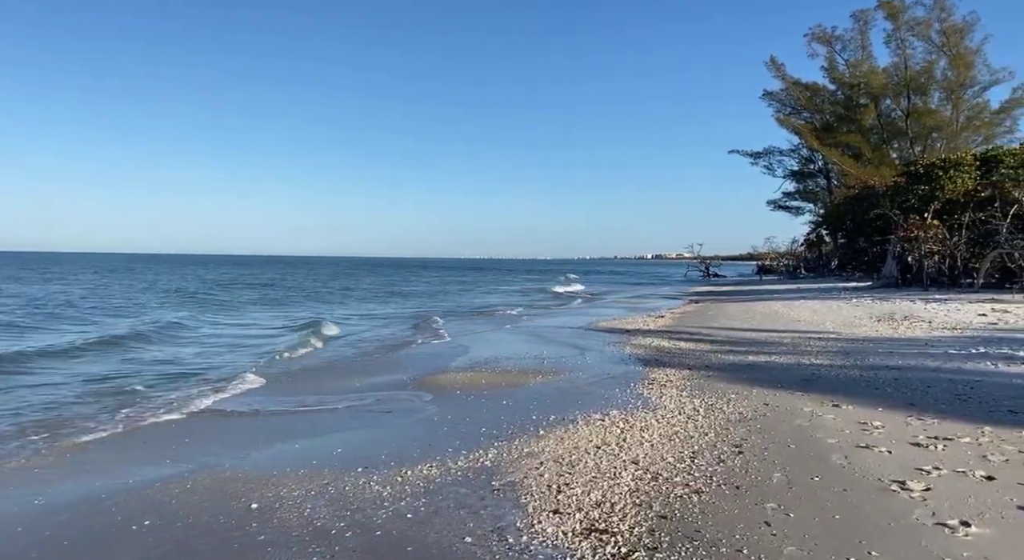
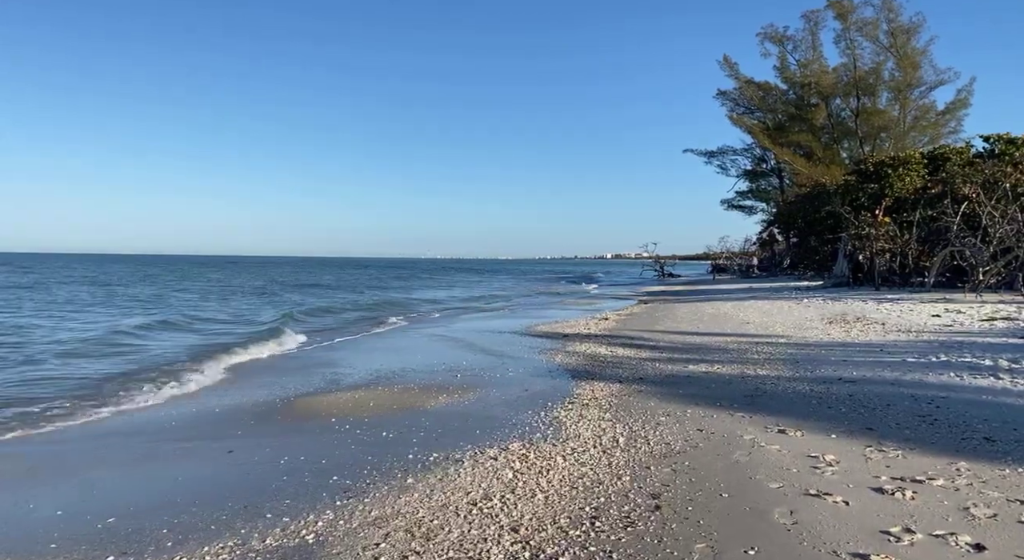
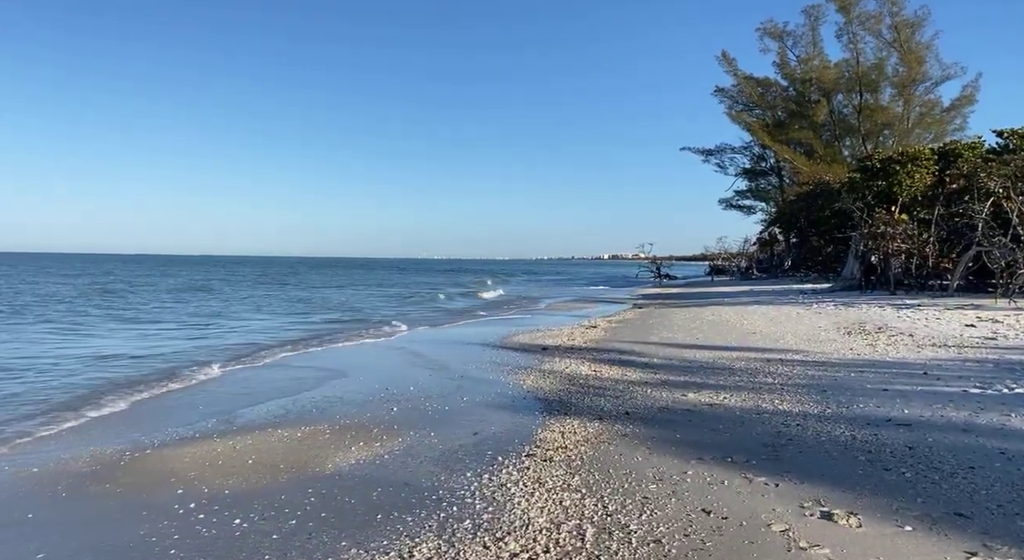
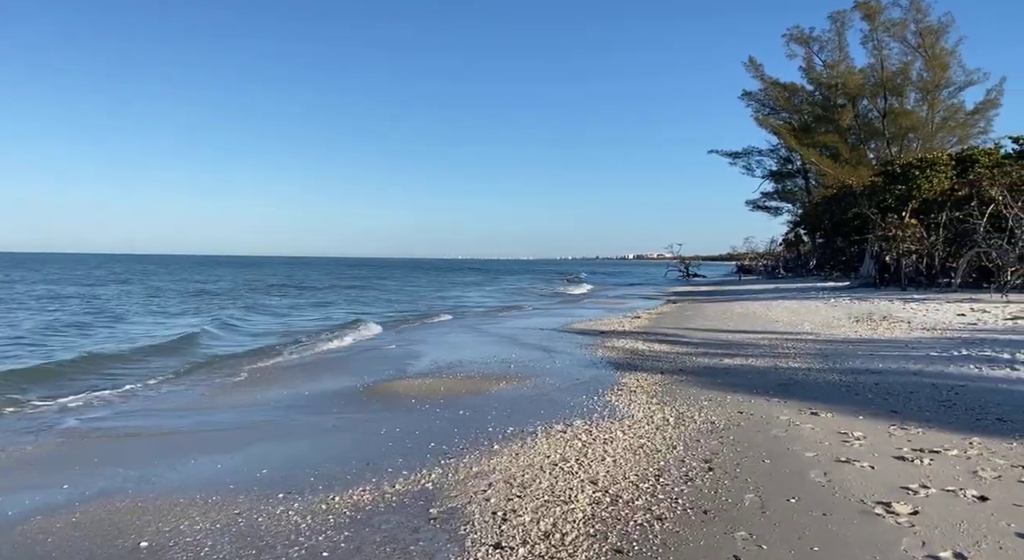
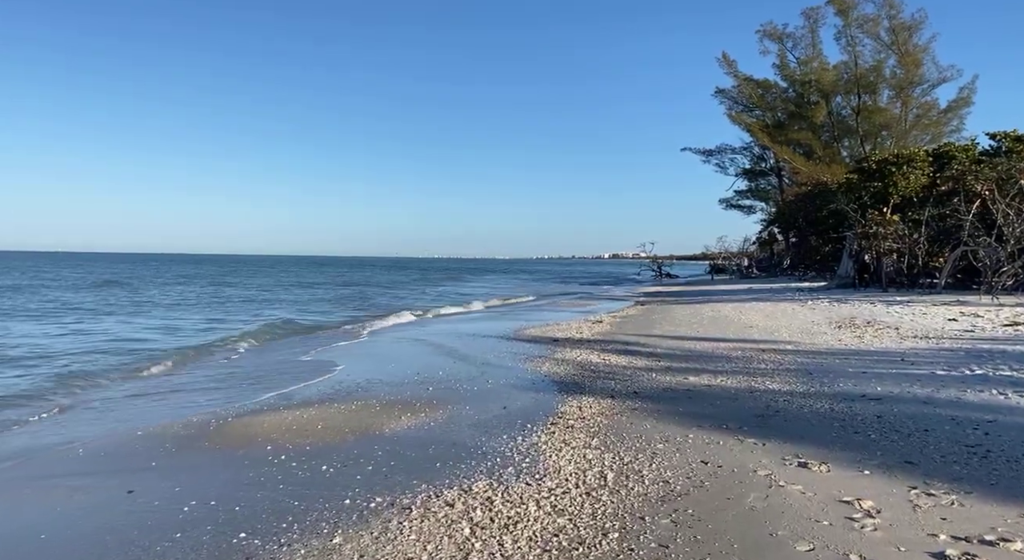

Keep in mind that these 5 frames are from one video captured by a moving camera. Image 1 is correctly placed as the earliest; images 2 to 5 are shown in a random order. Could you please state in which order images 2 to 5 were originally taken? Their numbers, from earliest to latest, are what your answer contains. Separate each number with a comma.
4, 2, 5, 3
